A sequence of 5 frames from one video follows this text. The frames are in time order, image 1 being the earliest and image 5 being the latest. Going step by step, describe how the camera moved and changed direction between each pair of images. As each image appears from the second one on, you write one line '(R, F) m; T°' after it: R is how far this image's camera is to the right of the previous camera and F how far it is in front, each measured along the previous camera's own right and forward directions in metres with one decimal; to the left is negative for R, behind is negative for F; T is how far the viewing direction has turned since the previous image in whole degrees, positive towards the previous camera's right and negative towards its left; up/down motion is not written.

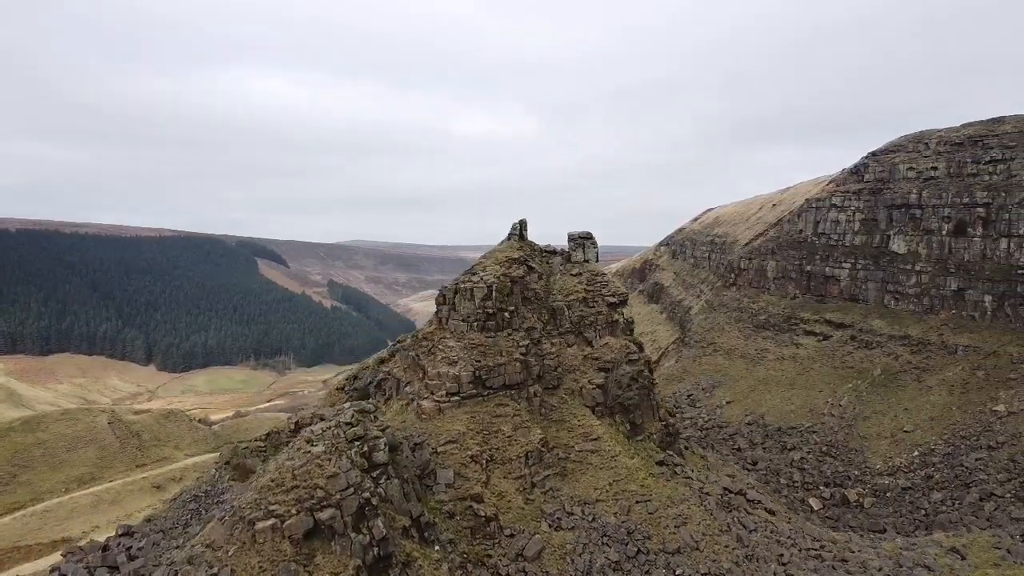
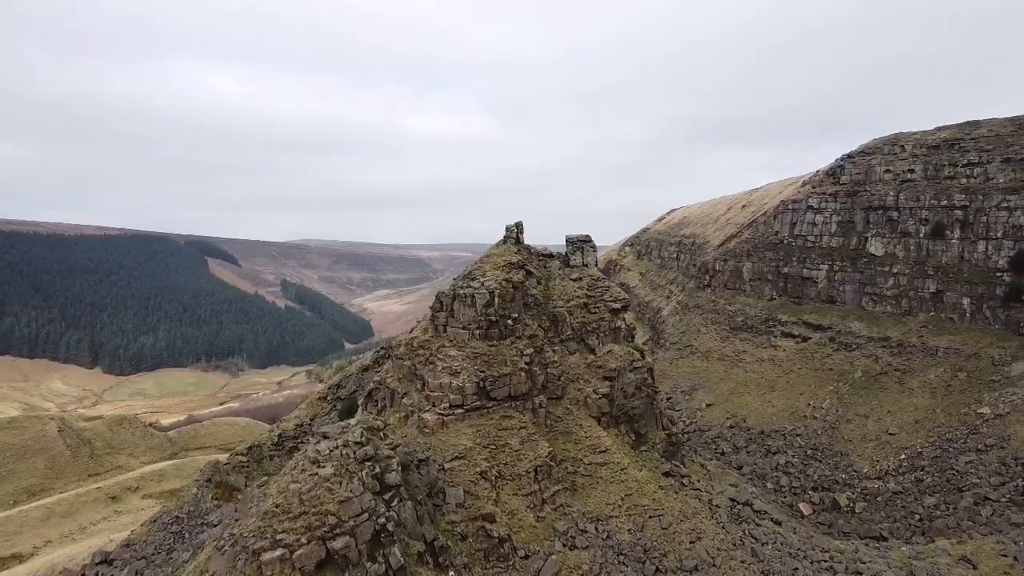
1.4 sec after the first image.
(-1.2, +0.9) m; +3°
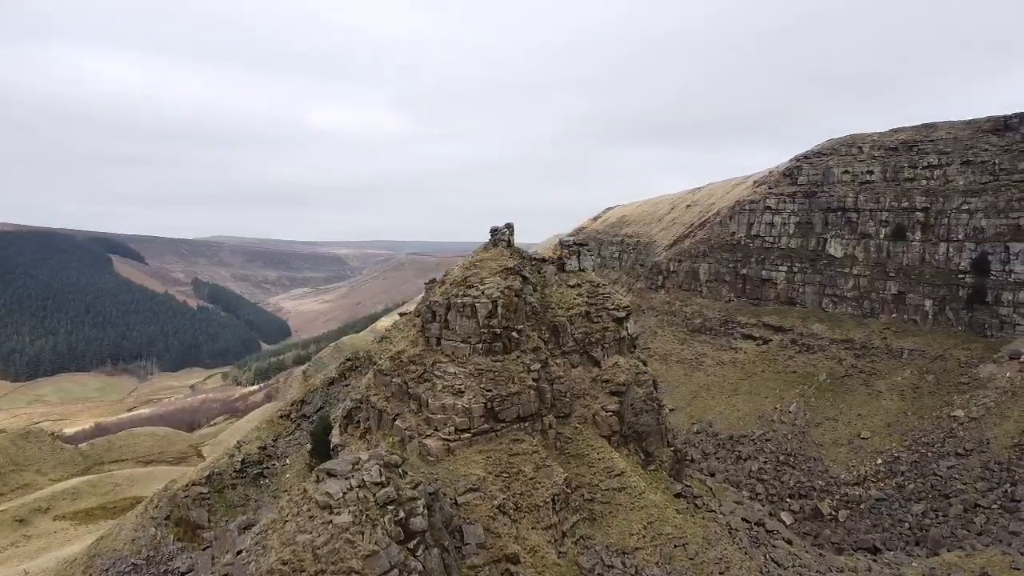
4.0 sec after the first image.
(-1.9, +1.8) m; +6°
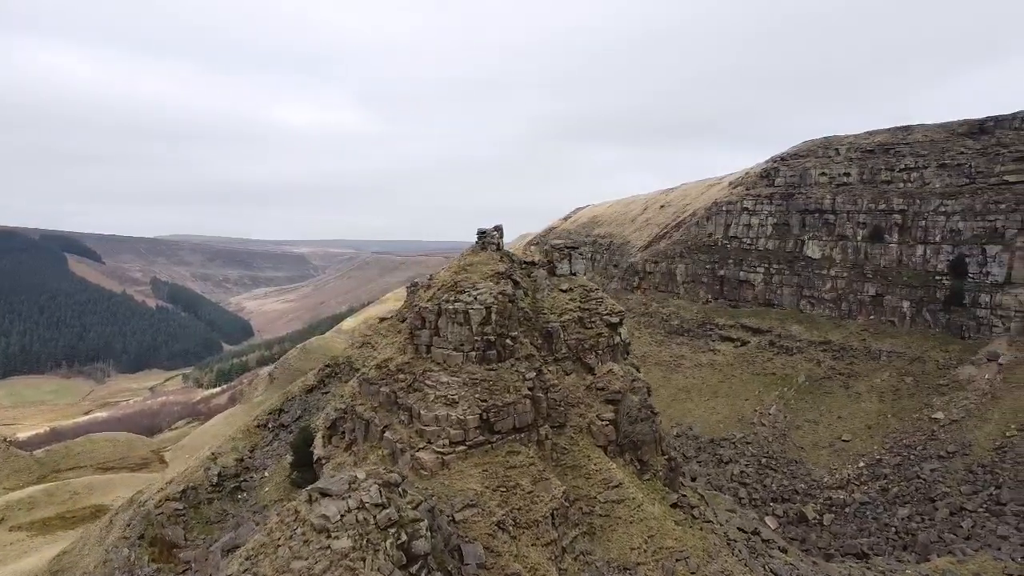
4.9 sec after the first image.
(-0.6, +0.6) m; +3°
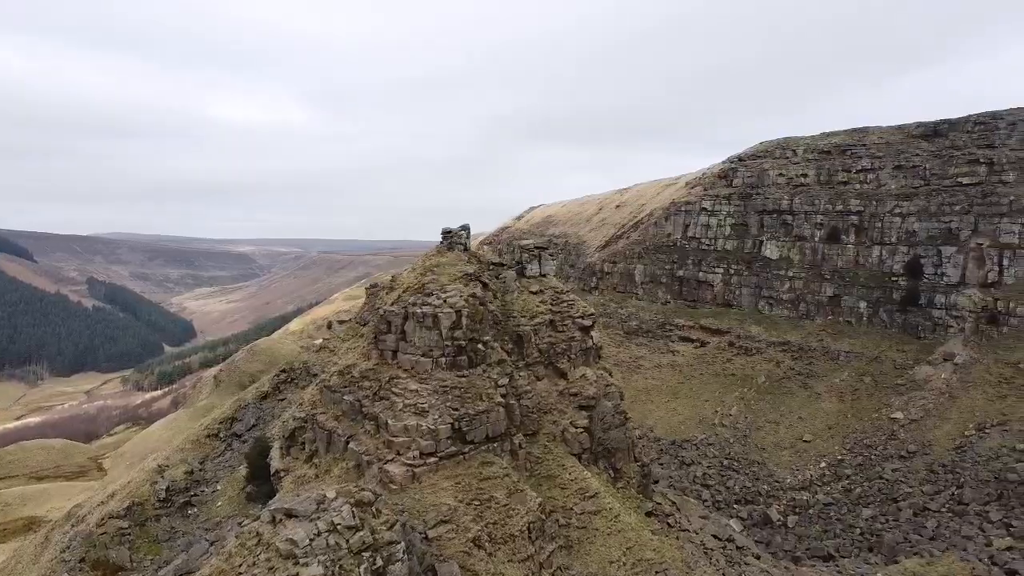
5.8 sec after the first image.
(-0.3, +1.0) m; +4°
